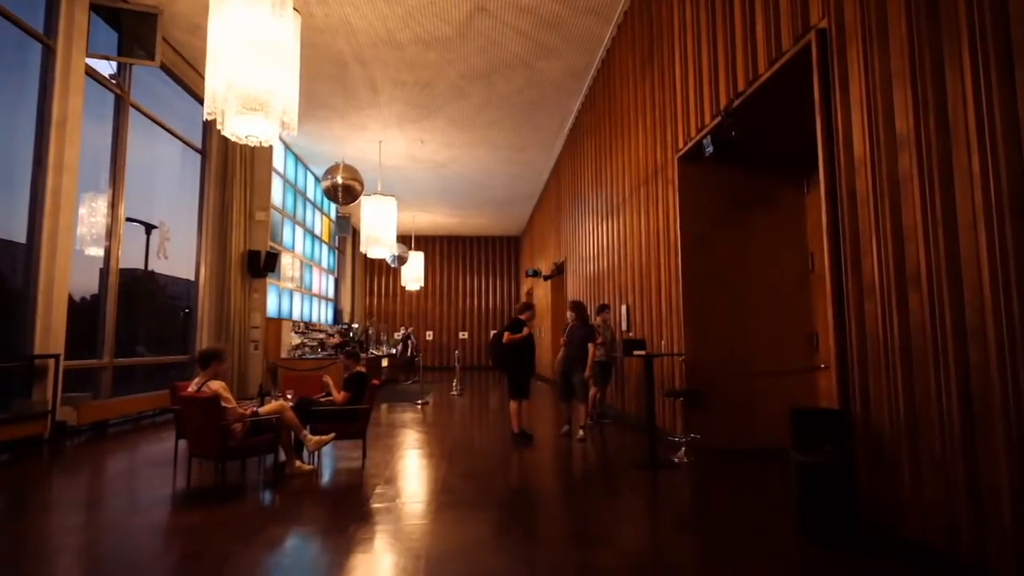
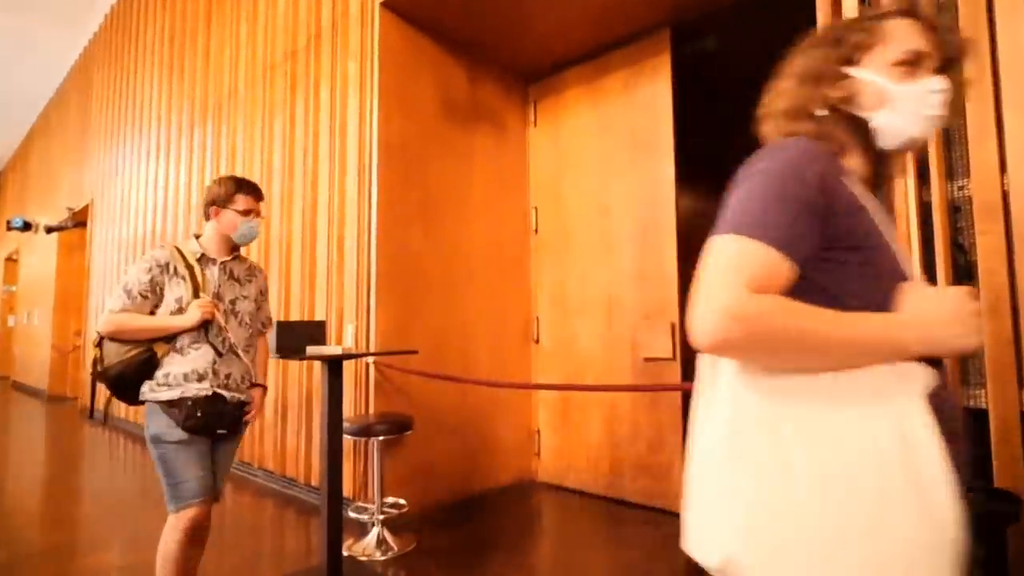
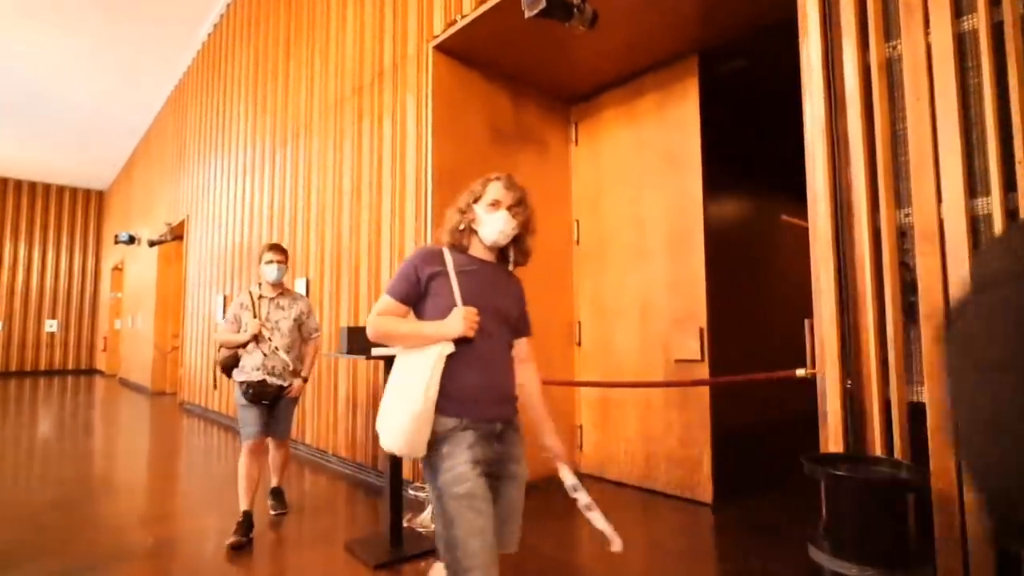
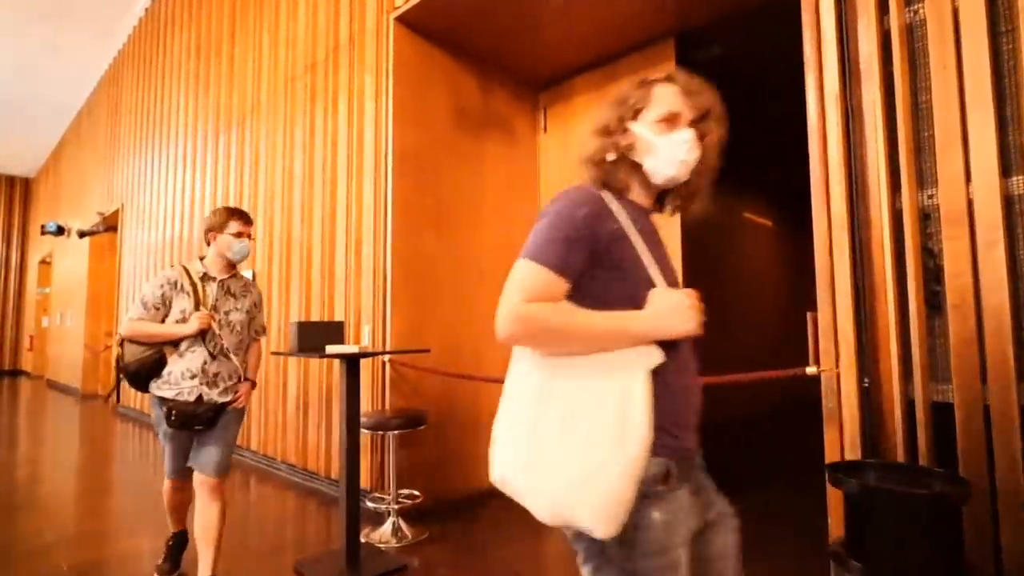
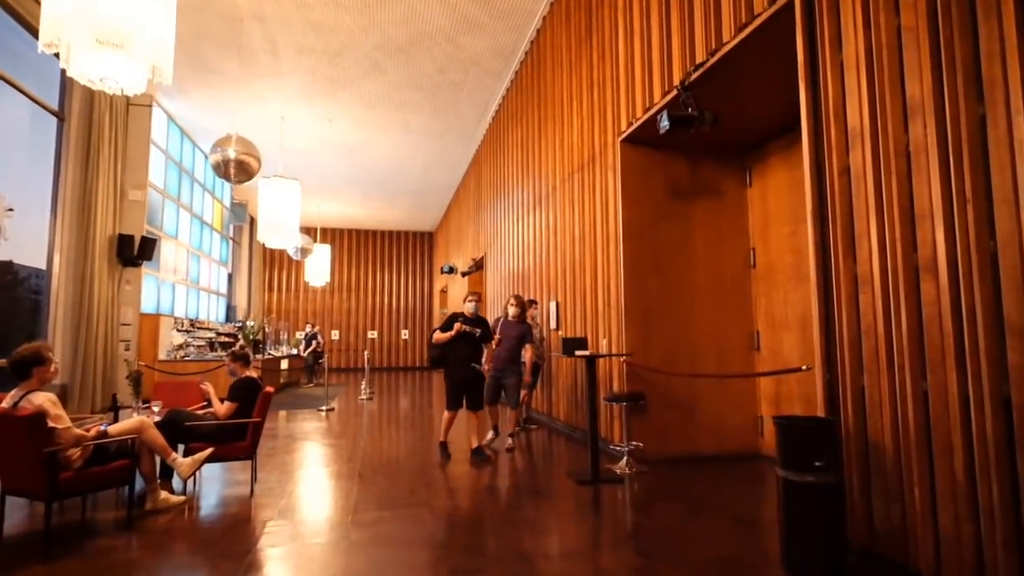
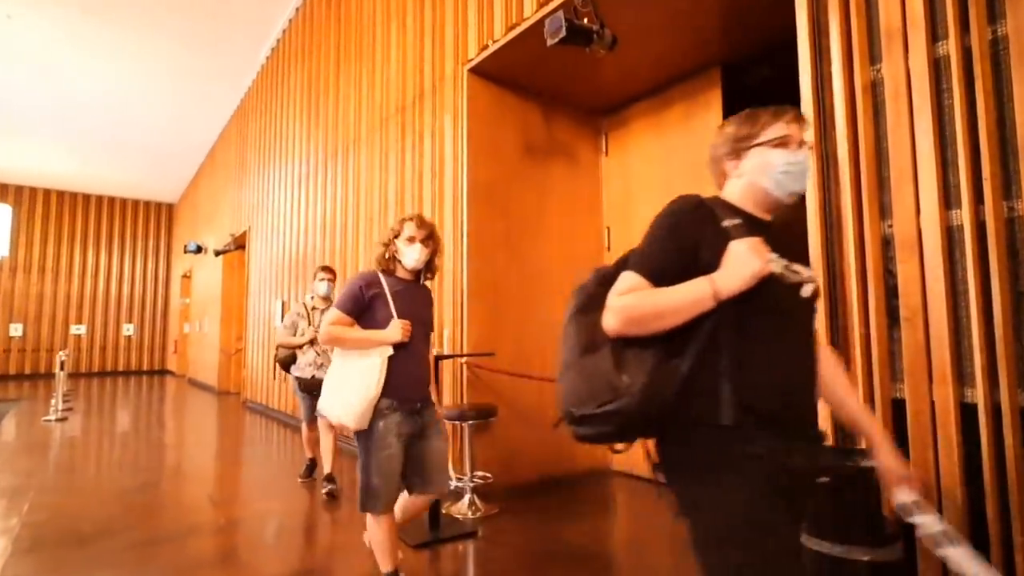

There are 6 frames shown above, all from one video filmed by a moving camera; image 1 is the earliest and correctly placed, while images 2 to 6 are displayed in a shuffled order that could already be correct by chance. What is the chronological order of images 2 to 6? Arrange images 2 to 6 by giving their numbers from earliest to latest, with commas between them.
5, 6, 3, 4, 2
